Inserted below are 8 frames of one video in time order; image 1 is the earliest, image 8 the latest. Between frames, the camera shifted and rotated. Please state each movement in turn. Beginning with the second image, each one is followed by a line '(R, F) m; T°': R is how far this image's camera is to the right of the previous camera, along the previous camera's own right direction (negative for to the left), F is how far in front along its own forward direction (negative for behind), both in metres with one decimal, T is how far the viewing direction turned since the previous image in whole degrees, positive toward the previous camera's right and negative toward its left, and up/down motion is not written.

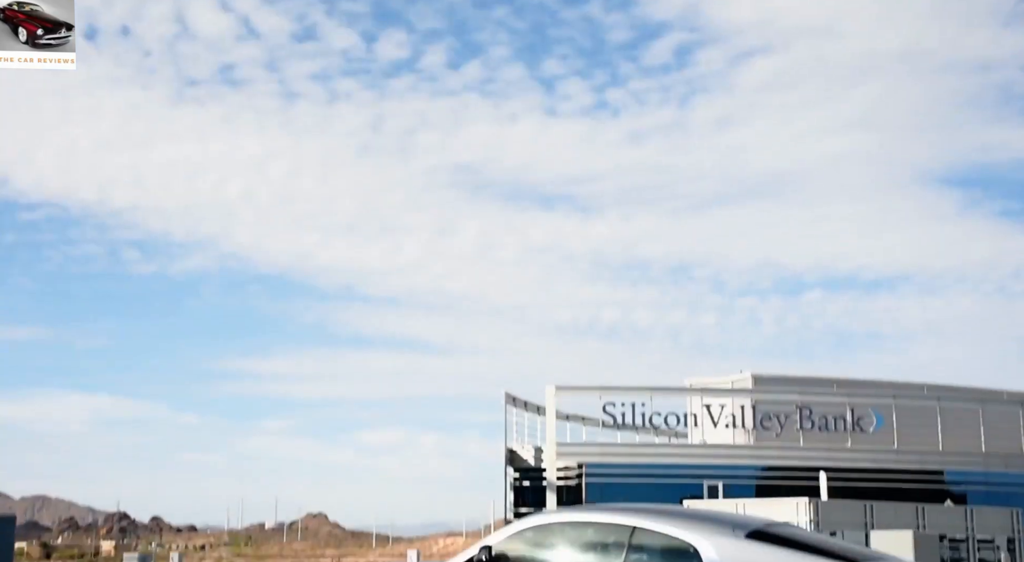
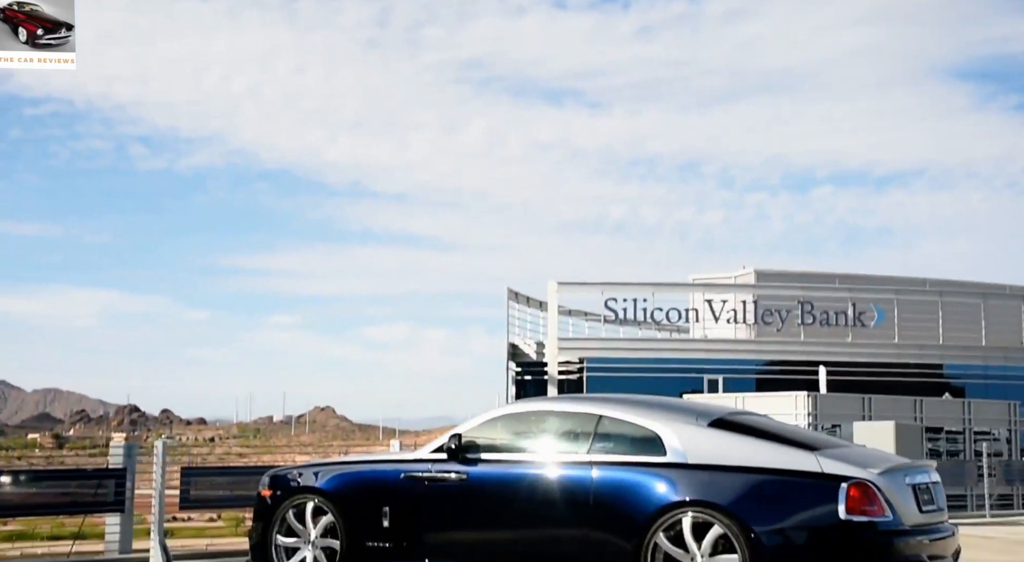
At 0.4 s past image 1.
(+0.2, +0.9) m; 0°
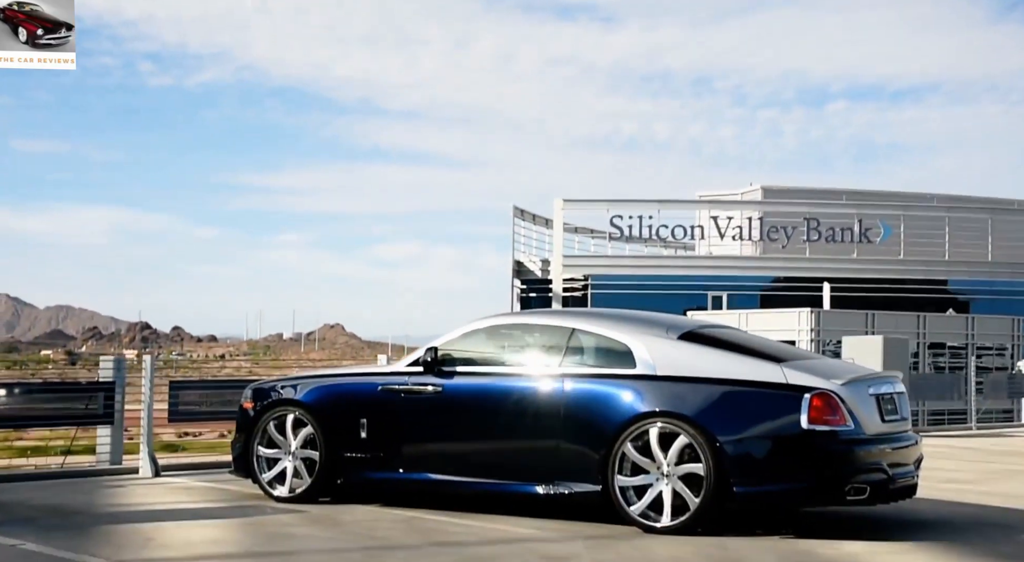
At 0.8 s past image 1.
(+0.2, 0.0) m; 0°
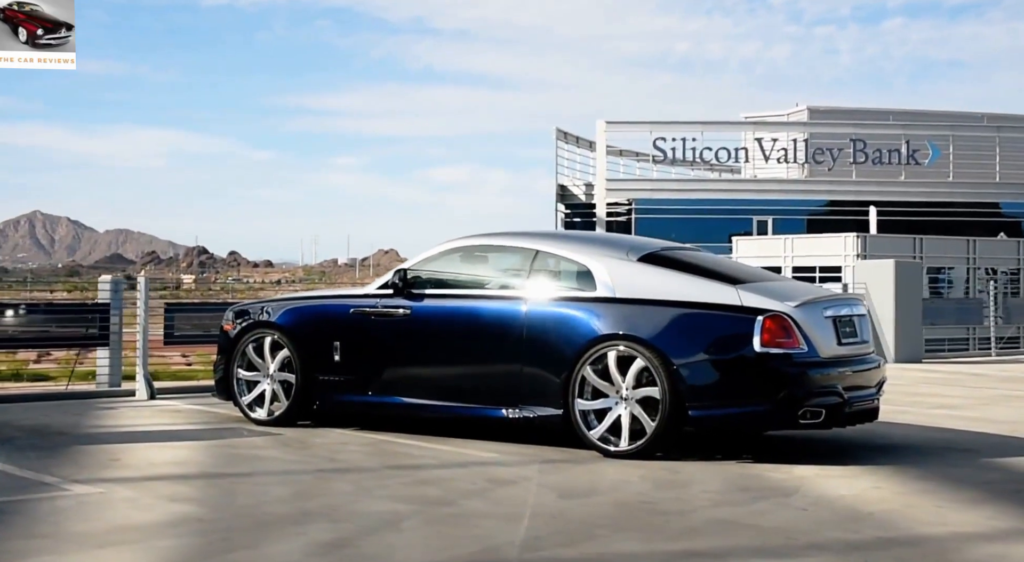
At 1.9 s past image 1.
(+0.5, +0.1) m; -3°
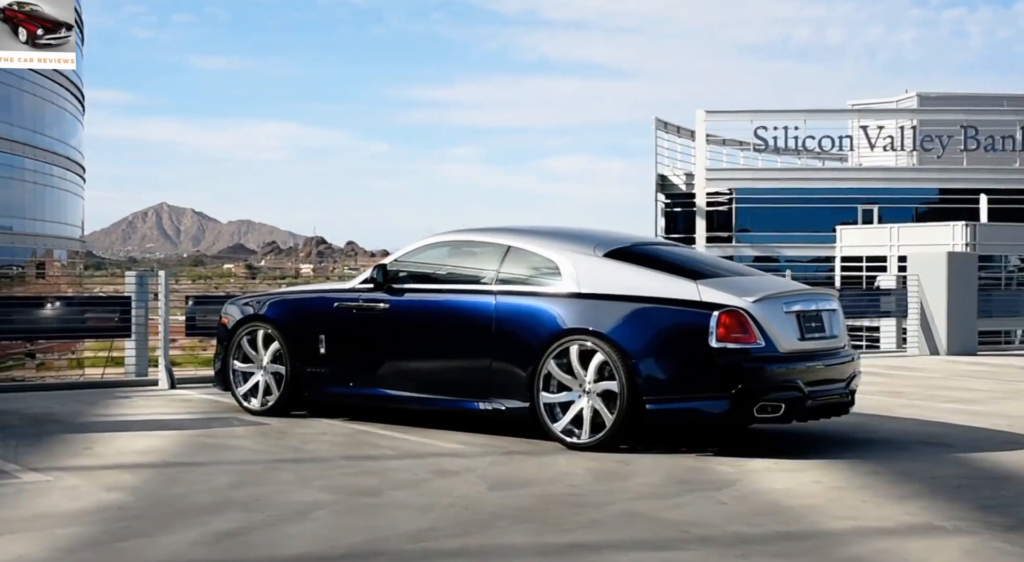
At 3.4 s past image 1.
(+0.9, +0.1) m; -6°
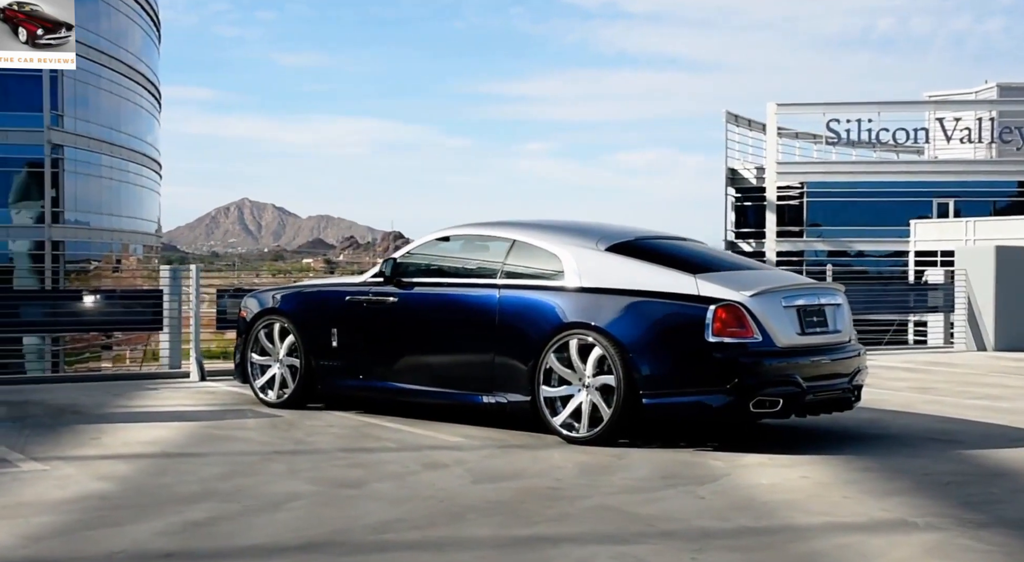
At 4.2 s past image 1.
(+0.4, +0.1) m; -4°
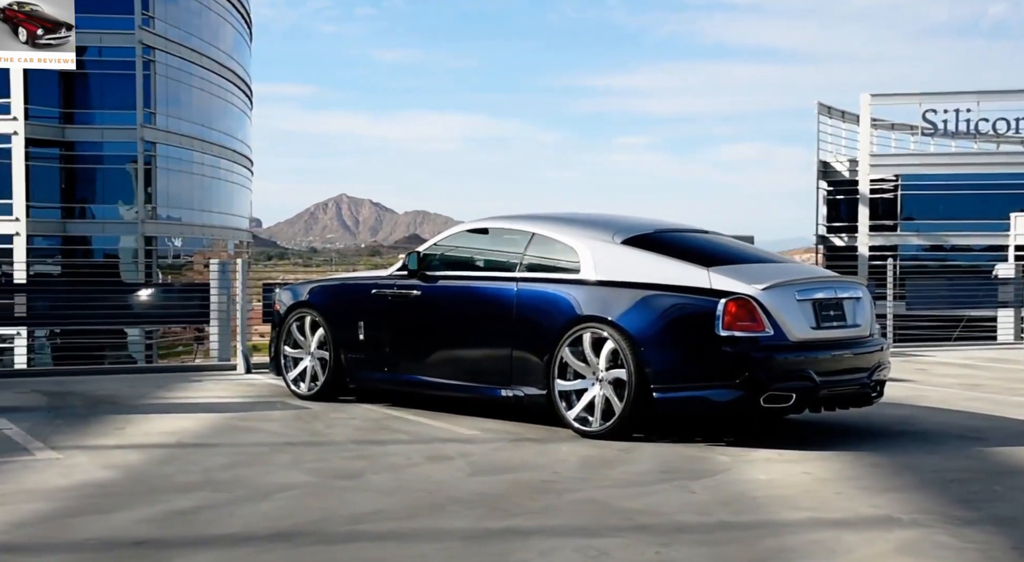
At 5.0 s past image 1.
(+0.4, +0.1) m; -5°
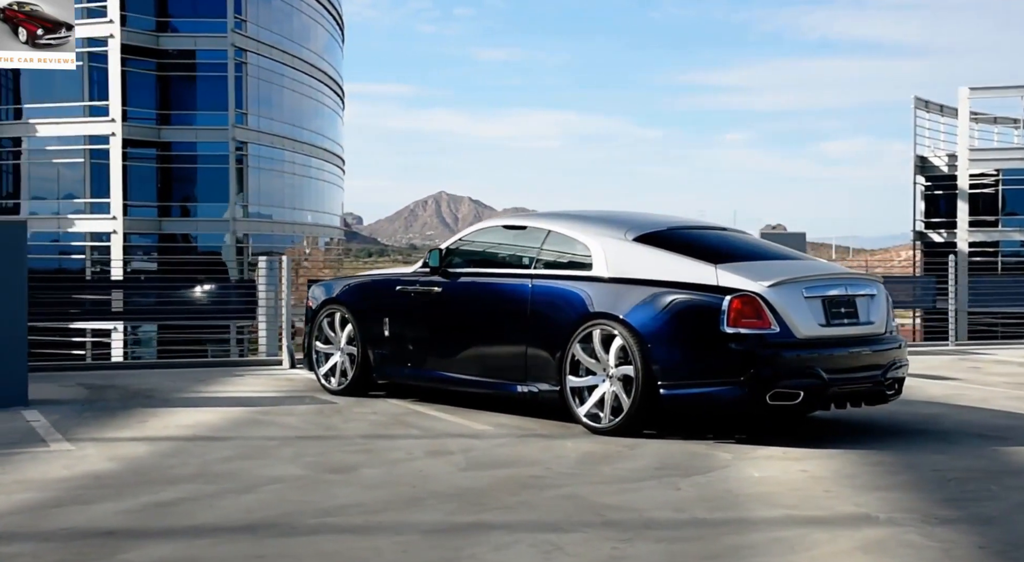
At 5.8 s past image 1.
(+0.4, +0.1) m; -5°
